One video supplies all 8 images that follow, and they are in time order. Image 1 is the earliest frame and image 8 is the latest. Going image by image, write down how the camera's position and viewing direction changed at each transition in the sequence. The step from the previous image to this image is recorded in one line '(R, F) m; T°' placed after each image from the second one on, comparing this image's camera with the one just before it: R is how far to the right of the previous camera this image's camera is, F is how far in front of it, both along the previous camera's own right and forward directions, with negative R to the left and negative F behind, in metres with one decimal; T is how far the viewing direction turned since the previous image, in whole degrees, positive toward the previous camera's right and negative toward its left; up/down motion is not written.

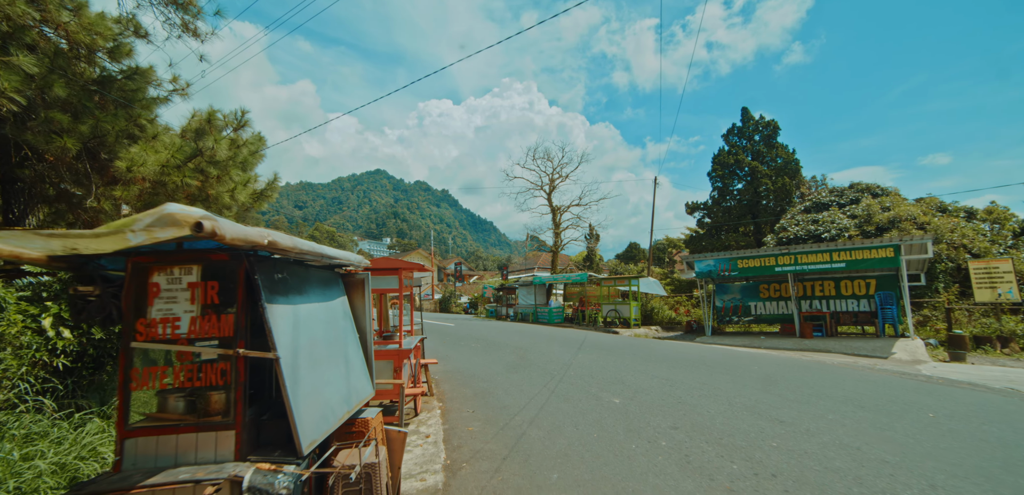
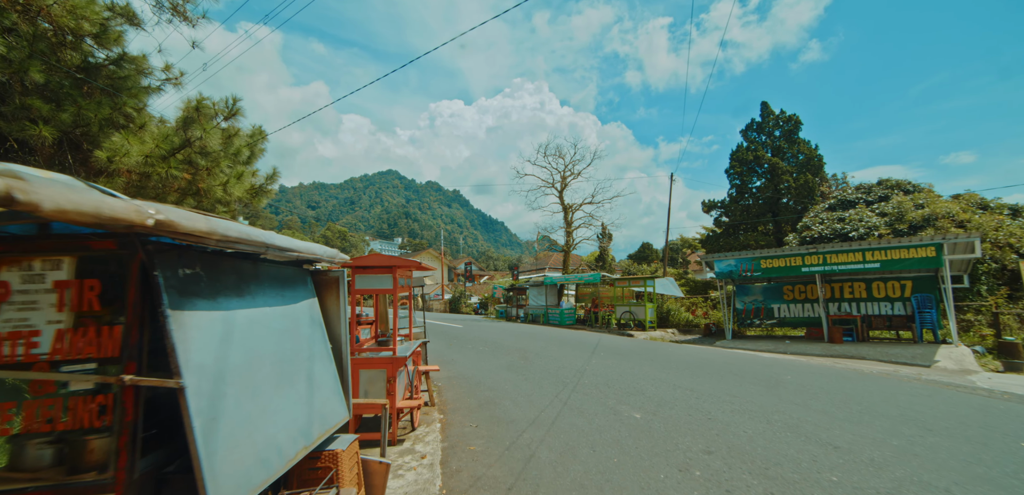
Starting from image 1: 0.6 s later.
(0.0, +0.6) m; -1°
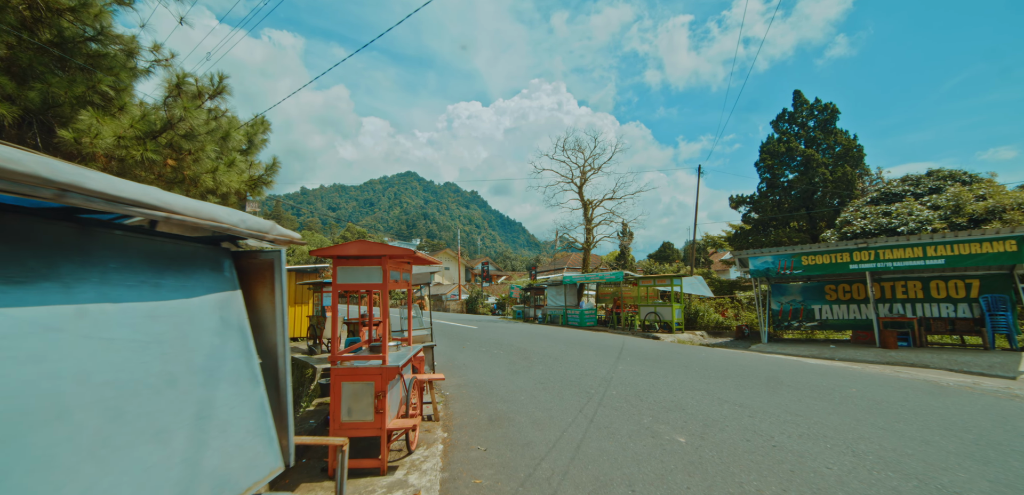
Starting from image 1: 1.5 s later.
(0.0, +0.8) m; -2°
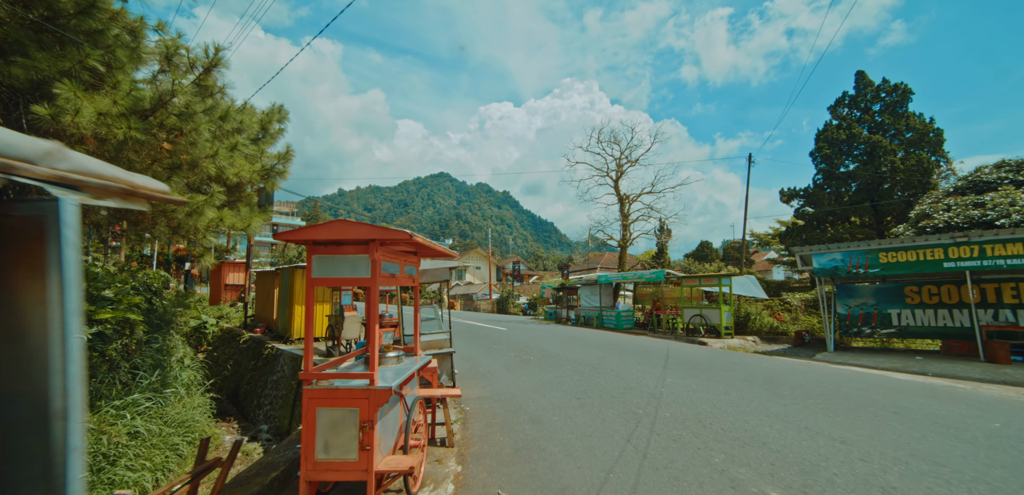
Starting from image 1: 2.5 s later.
(0.0, +1.0) m; -4°
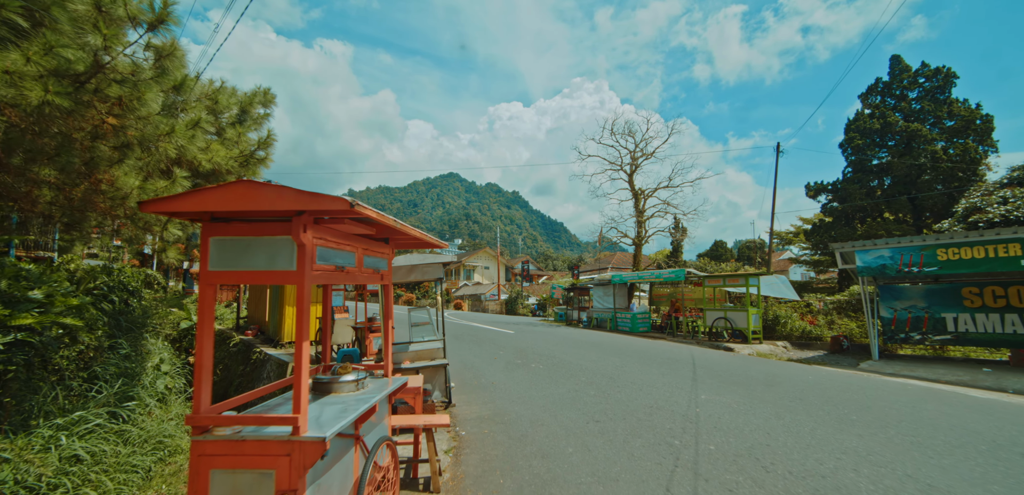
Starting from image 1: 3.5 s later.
(+0.1, +1.0) m; -1°
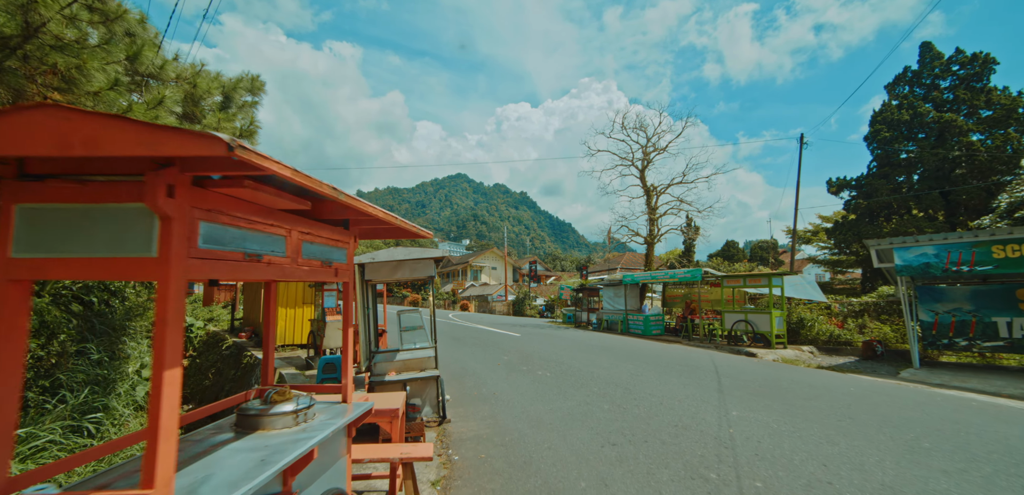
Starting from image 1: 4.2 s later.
(+0.1, +0.7) m; -1°
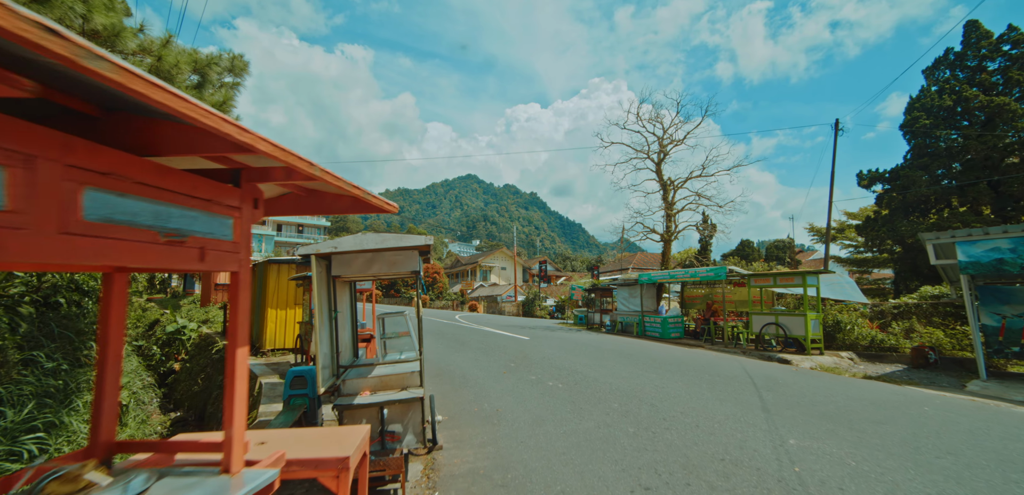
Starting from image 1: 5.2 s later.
(+0.1, +1.0) m; -1°
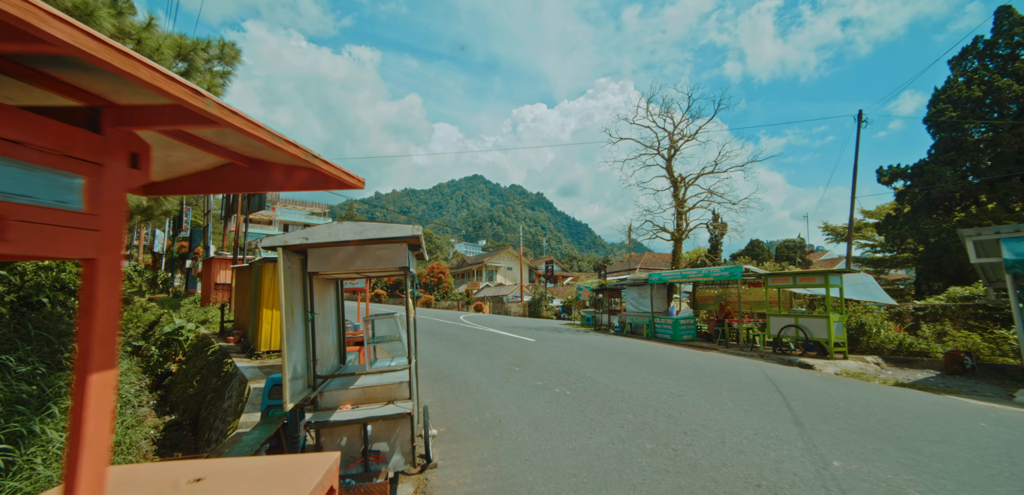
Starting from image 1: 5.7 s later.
(0.0, +0.5) m; -1°
